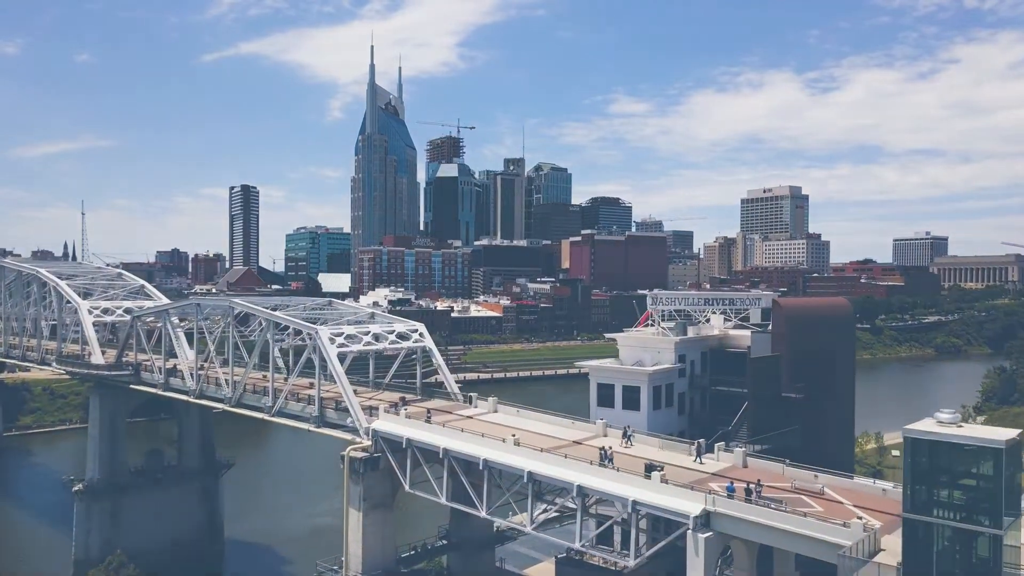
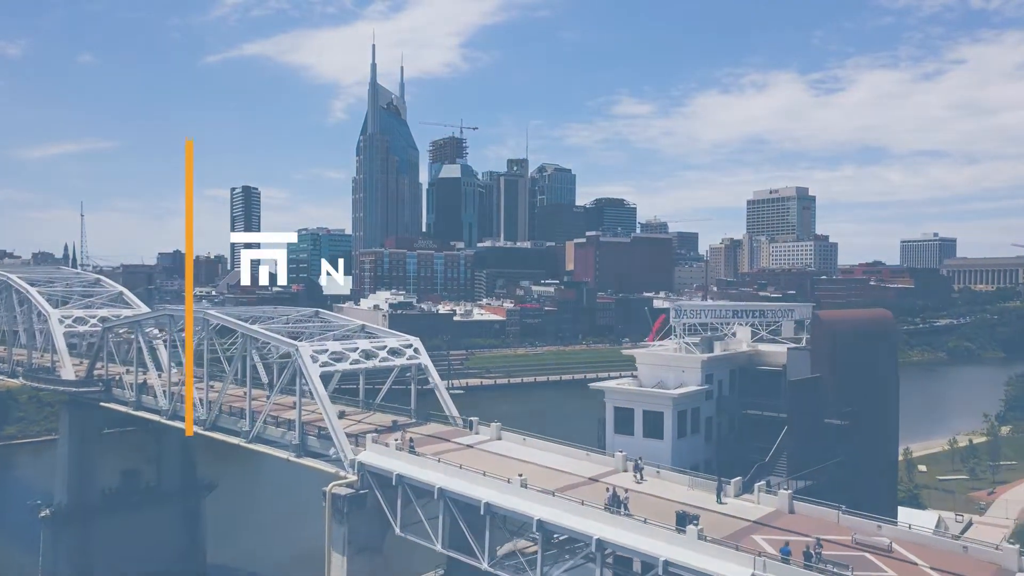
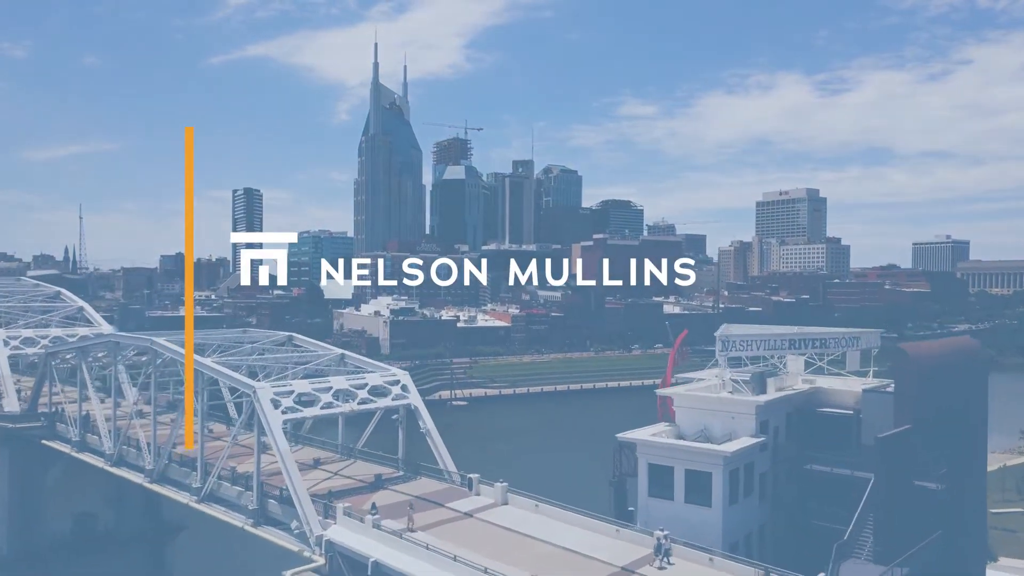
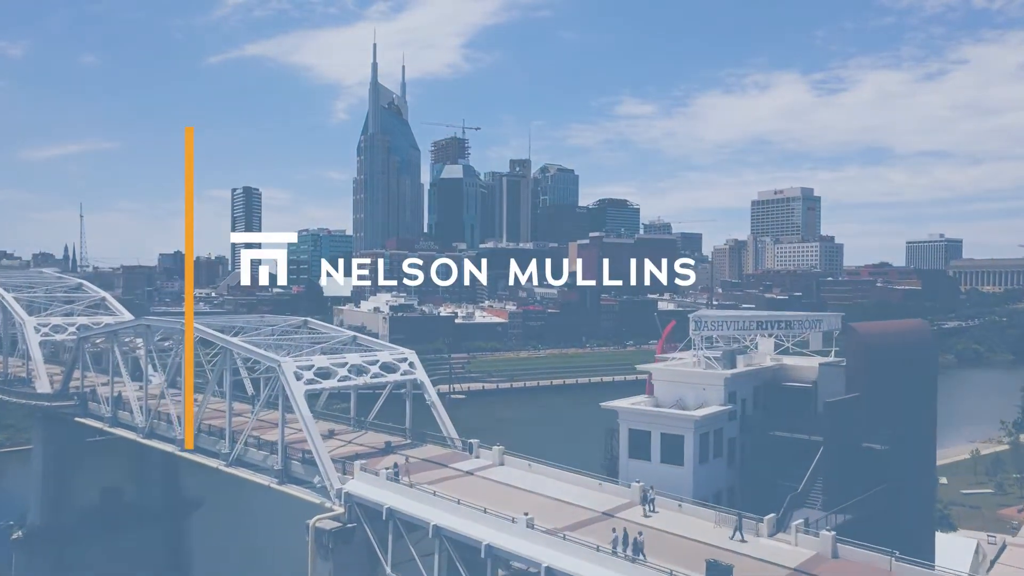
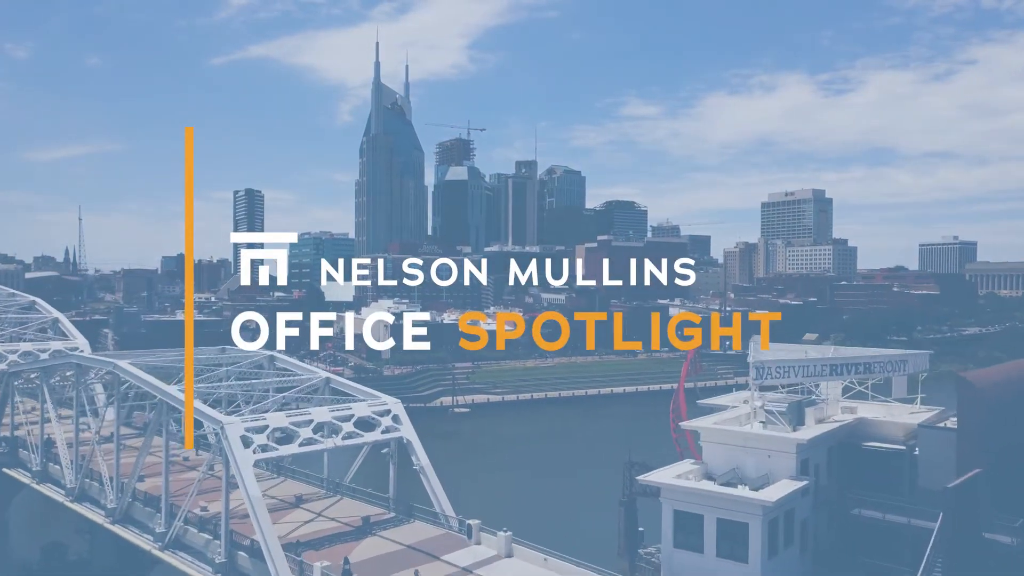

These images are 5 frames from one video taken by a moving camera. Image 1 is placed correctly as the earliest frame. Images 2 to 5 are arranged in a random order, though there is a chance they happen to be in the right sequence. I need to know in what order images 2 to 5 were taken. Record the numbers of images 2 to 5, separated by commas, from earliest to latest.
2, 4, 3, 5
